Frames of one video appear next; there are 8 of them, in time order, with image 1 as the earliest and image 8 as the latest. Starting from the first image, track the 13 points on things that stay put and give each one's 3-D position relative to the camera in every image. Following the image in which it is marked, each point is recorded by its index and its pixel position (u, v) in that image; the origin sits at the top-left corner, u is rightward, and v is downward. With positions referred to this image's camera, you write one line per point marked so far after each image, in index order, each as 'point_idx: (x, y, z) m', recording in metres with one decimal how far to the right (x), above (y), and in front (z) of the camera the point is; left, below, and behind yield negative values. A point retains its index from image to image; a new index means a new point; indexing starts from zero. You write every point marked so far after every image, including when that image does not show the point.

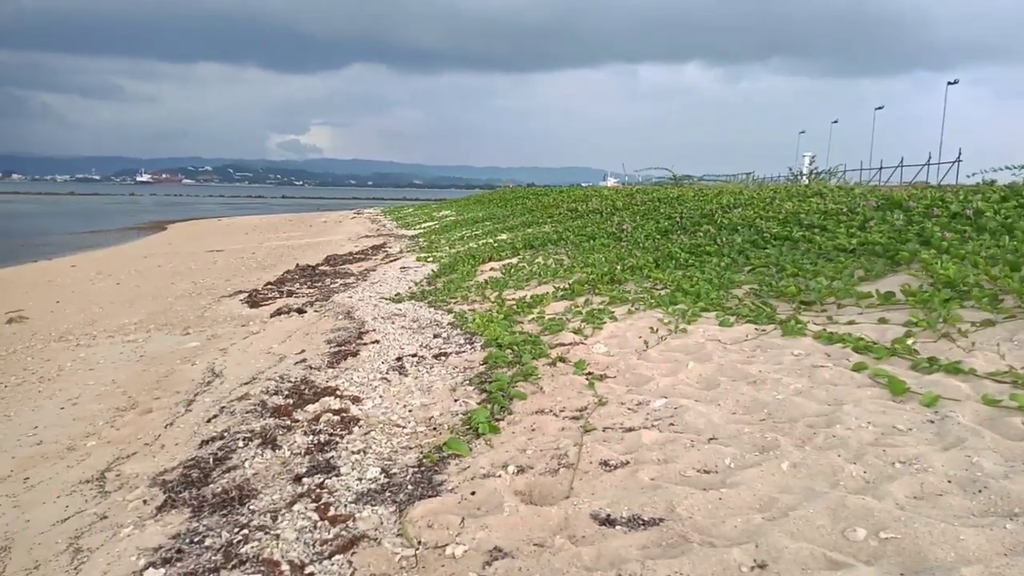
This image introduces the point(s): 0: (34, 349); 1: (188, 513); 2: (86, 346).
0: (-7.3, -0.9, +11.0) m
1: (-1.8, -1.3, +4.1) m
2: (-6.4, -0.9, +10.9) m
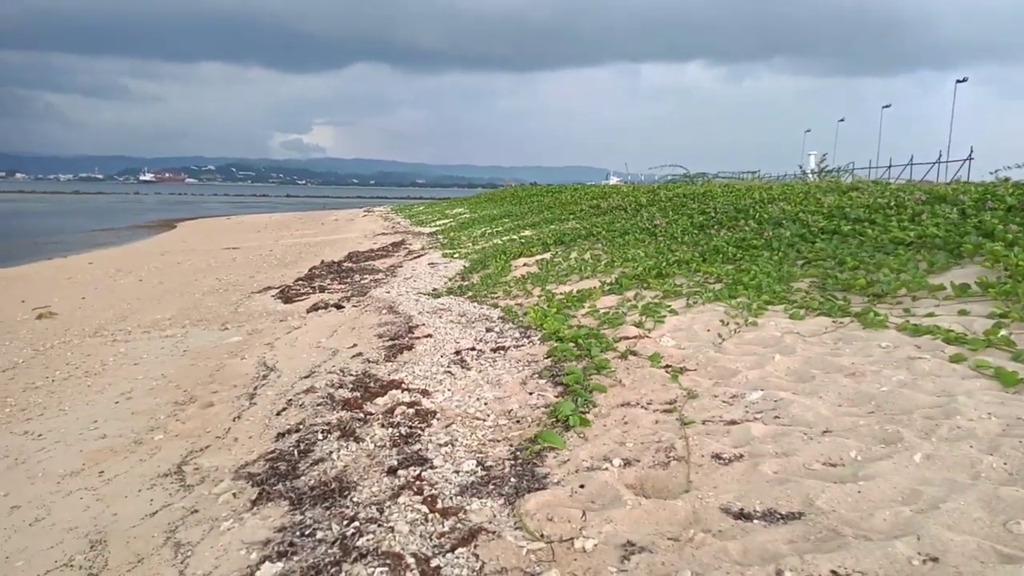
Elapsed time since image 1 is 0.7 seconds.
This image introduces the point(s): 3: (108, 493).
0: (-6.6, -0.9, +10.9) m
1: (-1.2, -1.2, +4.0) m
2: (-5.8, -0.8, +10.8) m
3: (-2.7, -1.4, +4.7) m
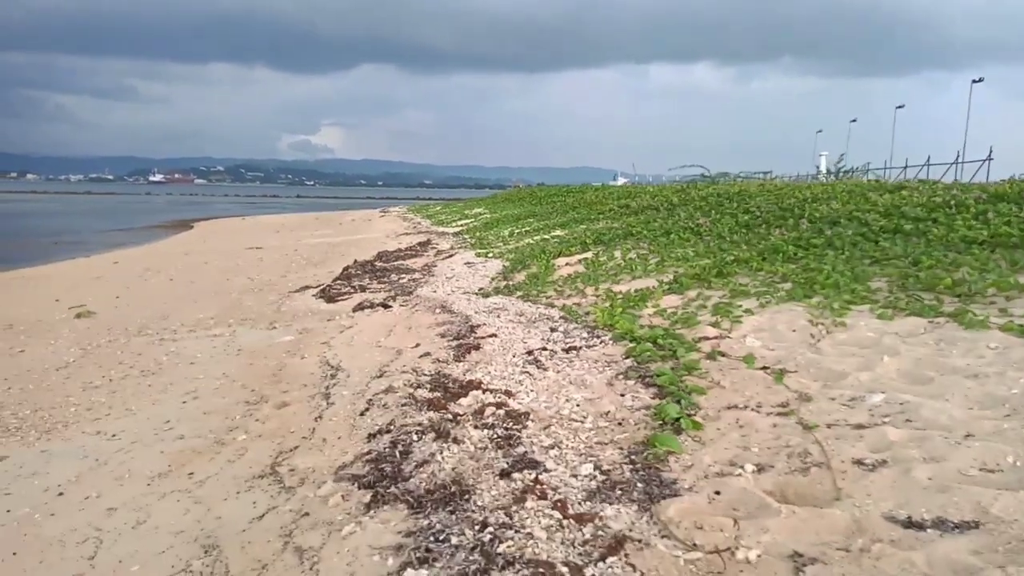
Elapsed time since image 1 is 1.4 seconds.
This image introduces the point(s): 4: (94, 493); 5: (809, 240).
0: (-5.9, -0.8, +10.8) m
1: (-0.6, -1.2, +3.9) m
2: (-5.0, -0.8, +10.7) m
3: (-2.0, -1.3, +4.6) m
4: (-2.8, -1.4, +4.9) m
5: (+4.2, +0.7, +10.1) m
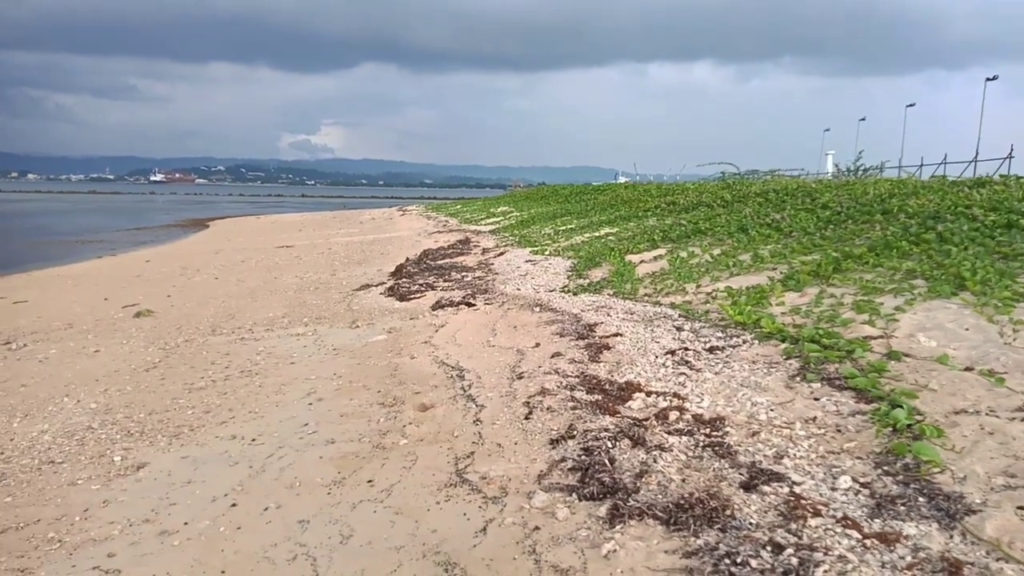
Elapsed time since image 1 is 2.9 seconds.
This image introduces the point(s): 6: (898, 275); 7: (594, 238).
0: (-4.5, -0.8, +10.5) m
1: (+0.8, -1.2, +3.5) m
2: (-3.7, -0.8, +10.4) m
3: (-0.7, -1.3, +4.3) m
4: (-1.5, -1.4, +4.6) m
5: (+5.5, +0.7, +9.7) m
6: (+4.5, +0.2, +8.3) m
7: (+2.1, +1.3, +18.1) m
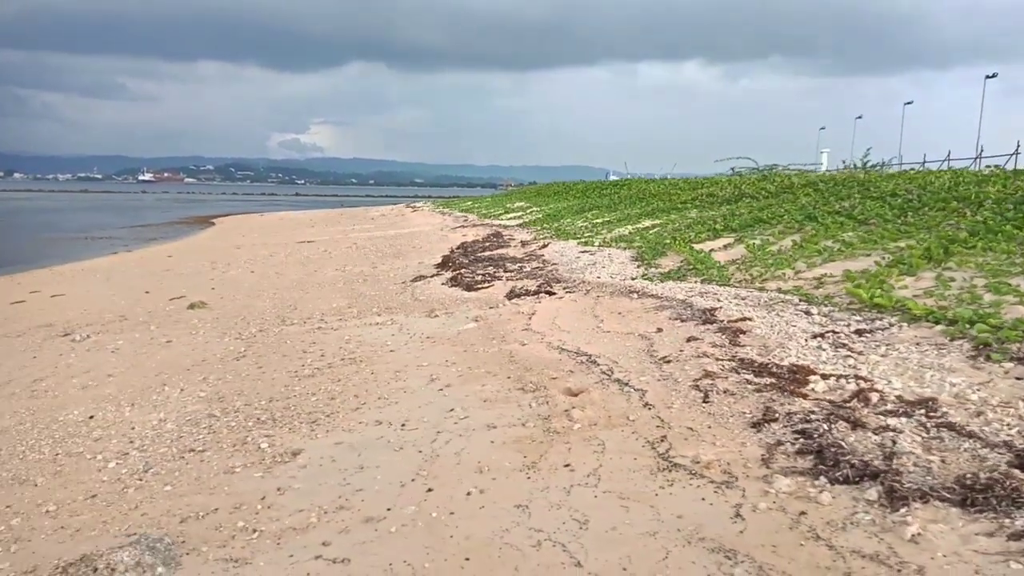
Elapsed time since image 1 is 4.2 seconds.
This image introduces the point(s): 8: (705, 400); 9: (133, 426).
0: (-3.3, -0.6, +10.2) m
1: (+2.0, -1.0, +3.3) m
2: (-2.5, -0.6, +10.1) m
3: (+0.6, -1.1, +4.0) m
4: (-0.2, -1.2, +4.3) m
5: (+6.7, +0.9, +9.5) m
6: (+5.7, +0.3, +8.1) m
7: (+3.2, +1.5, +17.9) m
8: (+1.4, -0.8, +5.1) m
9: (-3.3, -1.2, +6.2) m
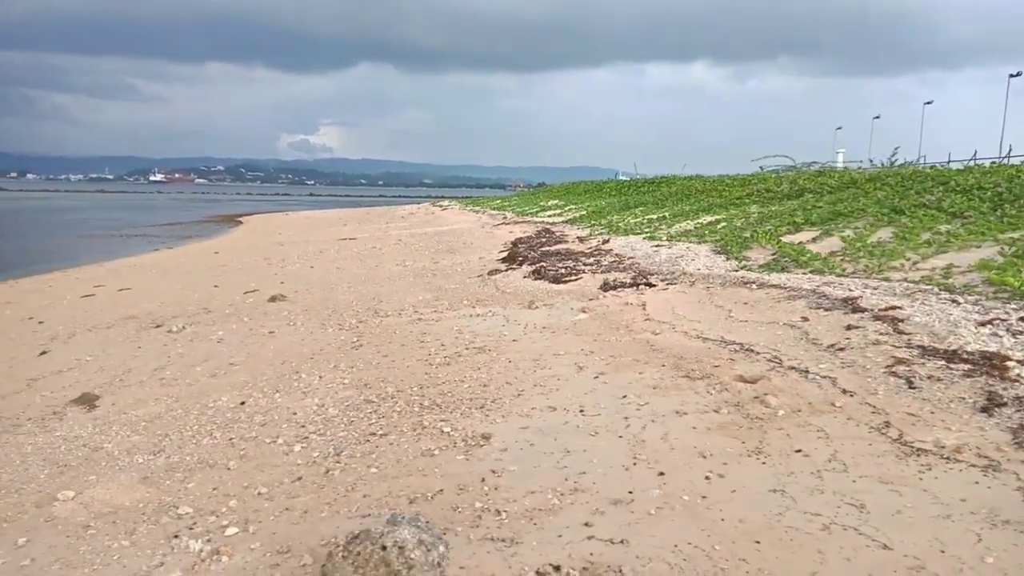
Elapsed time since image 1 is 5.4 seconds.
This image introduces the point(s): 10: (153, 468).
0: (-1.9, -0.5, +10.1) m
1: (+3.4, -0.9, +3.1) m
2: (-1.0, -0.5, +10.0) m
3: (+2.0, -1.0, +3.9) m
4: (+1.1, -1.1, +4.1) m
5: (+8.2, +1.0, +9.3) m
6: (+7.1, +0.4, +7.9) m
7: (+4.8, +1.6, +17.7) m
8: (+2.7, -0.7, +5.0) m
9: (-1.9, -1.1, +6.1) m
10: (-2.5, -1.3, +5.1) m
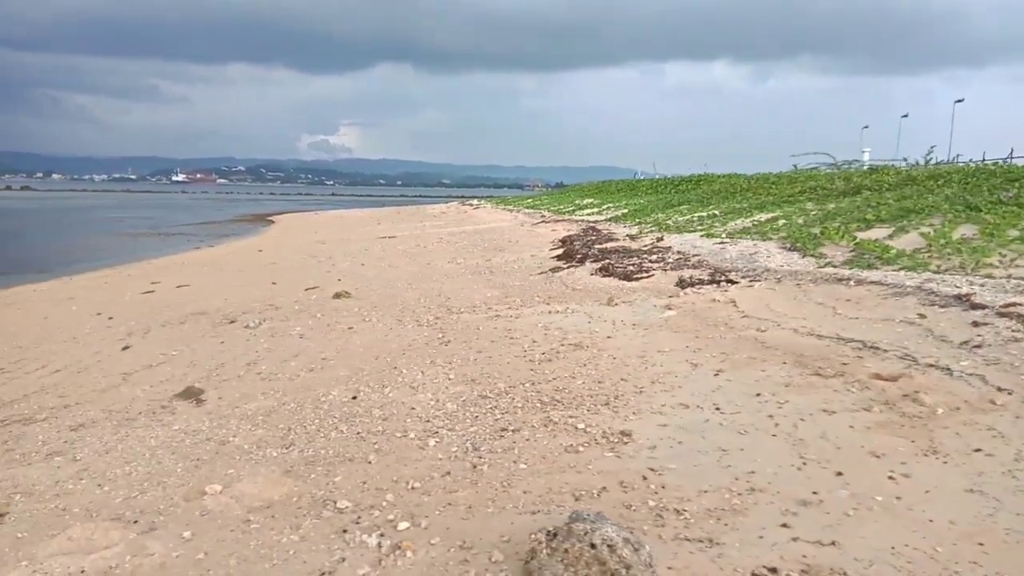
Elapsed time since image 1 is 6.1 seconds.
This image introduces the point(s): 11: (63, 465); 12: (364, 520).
0: (-0.7, -0.4, +10.0) m
1: (+4.3, -0.8, +2.9) m
2: (+0.1, -0.4, +9.9) m
3: (+2.9, -1.0, +3.7) m
4: (+2.1, -1.0, +4.0) m
5: (+9.3, +1.0, +9.0) m
6: (+8.2, +0.5, +7.6) m
7: (+6.1, +1.6, +17.5) m
8: (+3.7, -0.6, +4.8) m
9: (-0.9, -1.0, +6.1) m
10: (-1.5, -1.2, +5.0) m
11: (-3.3, -1.3, +5.3) m
12: (-0.8, -1.3, +4.0) m
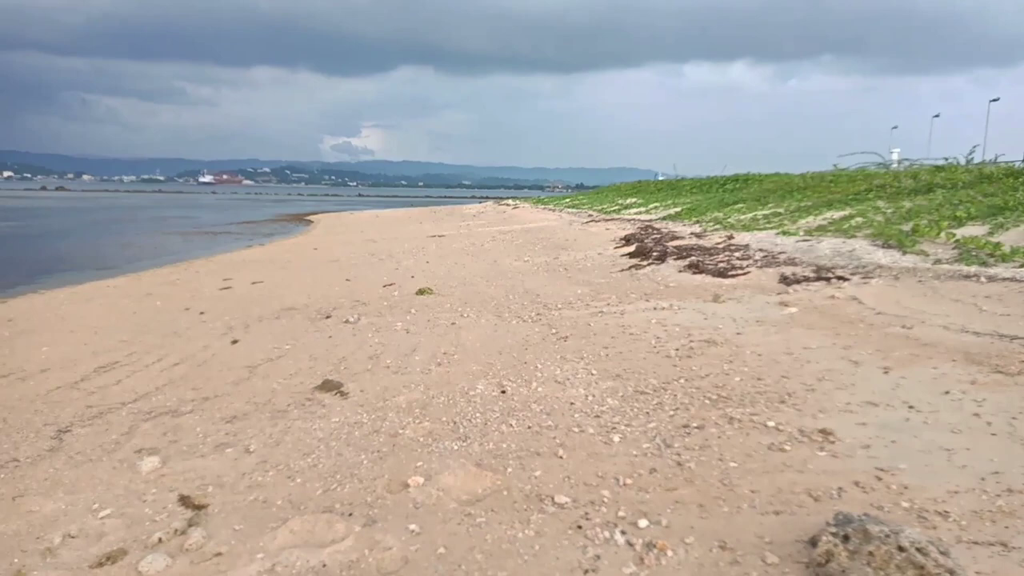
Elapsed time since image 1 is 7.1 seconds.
0: (+0.7, -0.4, +9.9) m
1: (+5.6, -0.8, +2.6) m
2: (+1.6, -0.3, +9.7) m
3: (+4.2, -0.9, +3.4) m
4: (+3.4, -1.0, +3.8) m
5: (+10.7, +1.0, +8.5) m
6: (+9.6, +0.5, +7.2) m
7: (+7.8, +1.6, +17.1) m
8: (+5.0, -0.6, +4.5) m
9: (+0.5, -0.9, +5.9) m
10: (-0.2, -1.2, +4.9) m
11: (-2.0, -1.2, +5.3) m
12: (+0.5, -1.3, +3.9) m
